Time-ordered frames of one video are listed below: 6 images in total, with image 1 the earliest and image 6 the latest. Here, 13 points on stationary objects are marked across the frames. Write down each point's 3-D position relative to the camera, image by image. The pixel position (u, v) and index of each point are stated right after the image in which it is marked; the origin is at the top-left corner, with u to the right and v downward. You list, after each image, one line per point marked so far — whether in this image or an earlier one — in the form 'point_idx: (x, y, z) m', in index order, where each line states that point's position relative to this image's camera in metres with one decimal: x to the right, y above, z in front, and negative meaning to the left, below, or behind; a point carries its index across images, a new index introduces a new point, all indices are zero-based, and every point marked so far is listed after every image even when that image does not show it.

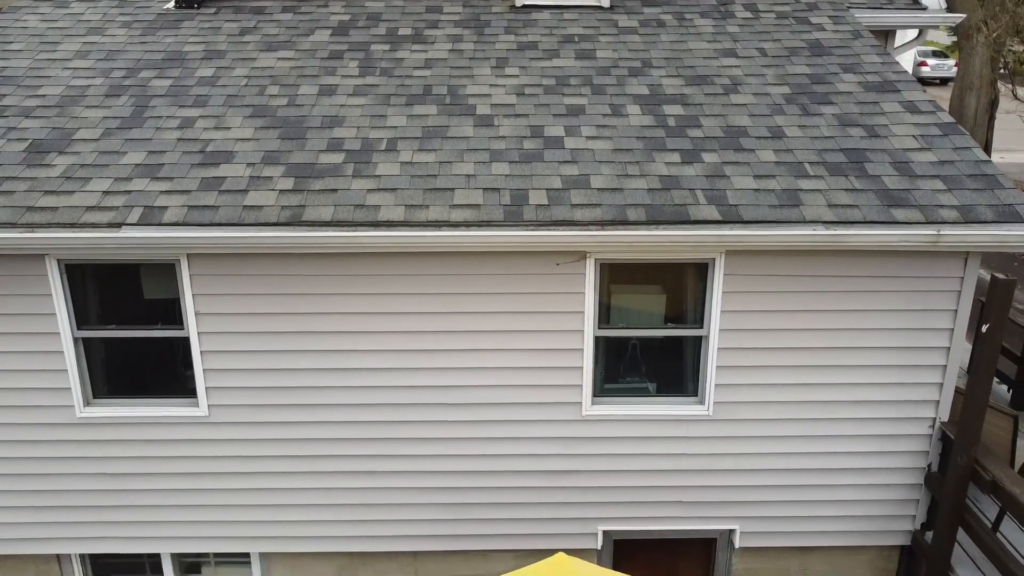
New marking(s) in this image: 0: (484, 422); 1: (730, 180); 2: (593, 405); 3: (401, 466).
0: (-0.2, -0.8, +4.5) m
1: (+1.2, +0.6, +4.3) m
2: (+0.5, -0.7, +4.5) m
3: (-0.6, -1.0, +4.6) m
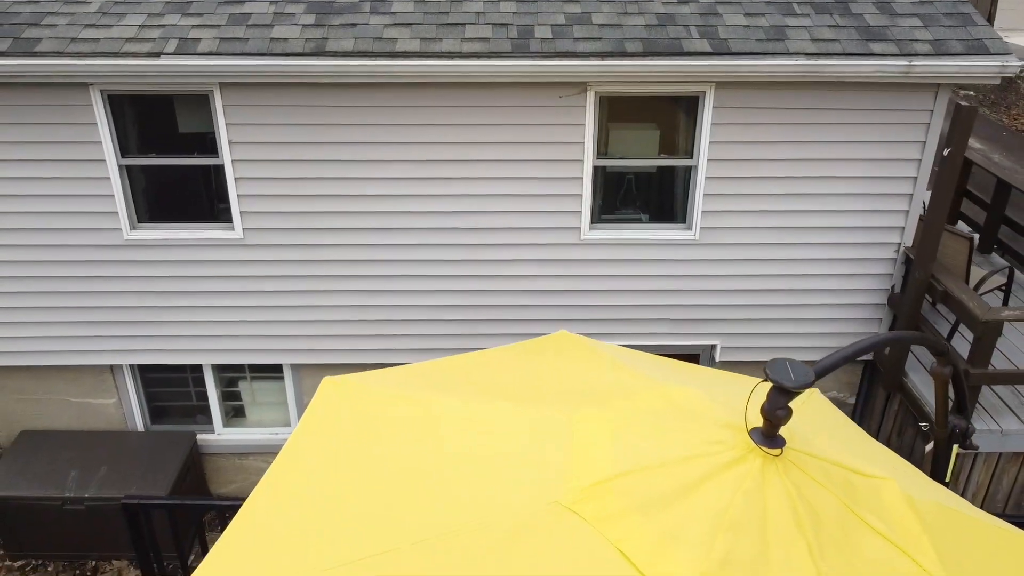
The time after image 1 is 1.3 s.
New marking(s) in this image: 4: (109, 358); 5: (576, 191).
0: (-0.1, +0.3, +5.0) m
1: (+1.2, +1.5, +4.6) m
2: (+0.5, +0.4, +5.0) m
3: (-0.6, 0.0, +5.1) m
4: (-2.7, -0.5, +5.4) m
5: (+0.4, +0.6, +4.9) m
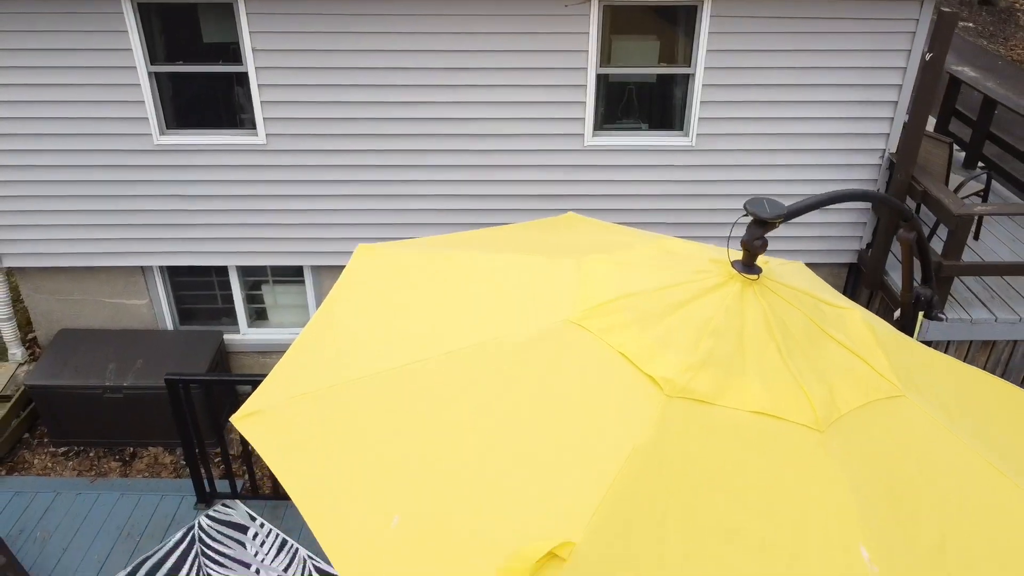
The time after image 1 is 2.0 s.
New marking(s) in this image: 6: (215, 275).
0: (-0.1, +0.9, +5.3) m
1: (+1.3, +2.2, +4.8) m
2: (+0.5, +1.0, +5.3) m
3: (-0.6, +0.7, +5.4) m
4: (-2.6, +0.2, +5.7) m
5: (+0.4, +1.2, +5.1) m
6: (-2.2, +0.1, +6.0) m
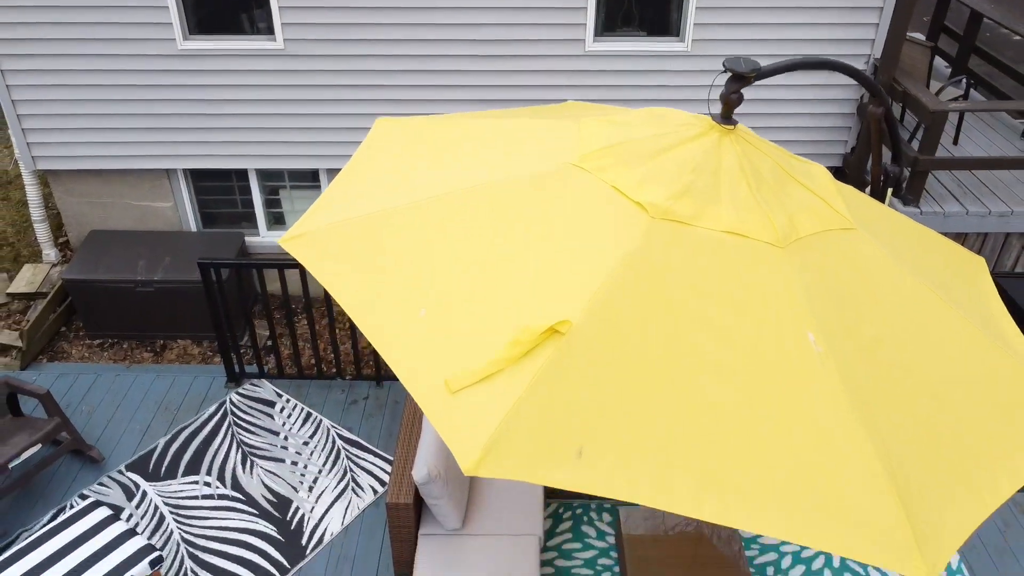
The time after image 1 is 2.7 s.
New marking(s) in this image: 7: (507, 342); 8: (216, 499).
0: (0.0, +1.6, +5.6) m
1: (+1.3, +2.8, +5.0) m
2: (+0.6, +1.7, +5.6) m
3: (-0.5, +1.4, +5.8) m
4: (-2.6, +0.9, +6.1) m
5: (+0.5, +1.9, +5.4) m
6: (-2.2, +0.9, +6.4) m
7: (0.0, -0.2, +2.2) m
8: (-1.7, -1.2, +4.6) m
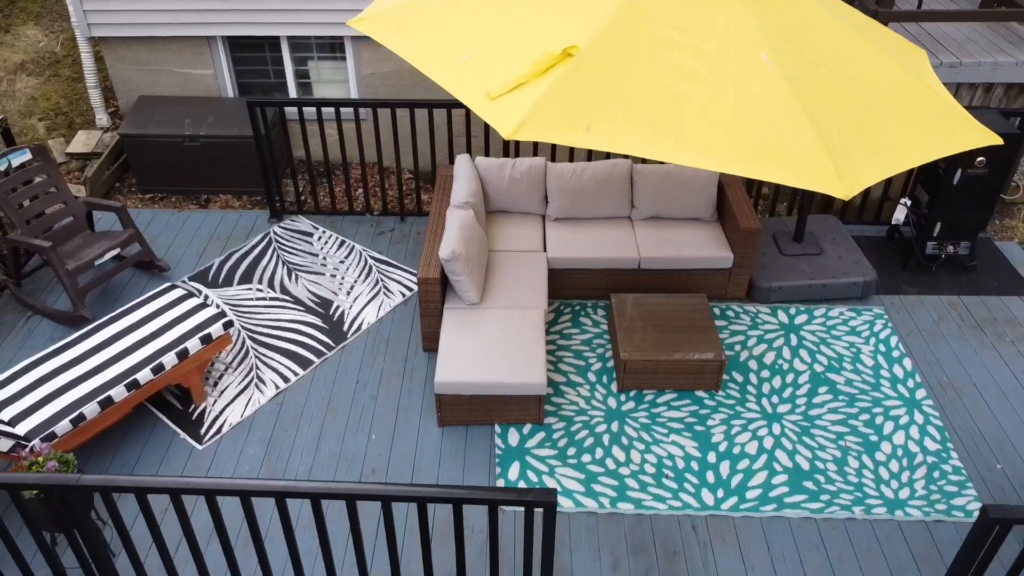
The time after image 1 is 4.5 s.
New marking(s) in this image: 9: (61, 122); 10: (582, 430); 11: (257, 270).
0: (0.0, +2.8, +6.2) m
1: (+1.3, +4.0, +5.6) m
2: (+0.6, +2.9, +6.2) m
3: (-0.5, +2.6, +6.4) m
4: (-2.6, +2.2, +6.7) m
5: (+0.5, +3.1, +6.0) m
6: (-2.1, +2.1, +7.1) m
7: (+0.1, +0.8, +3.0) m
8: (-1.6, -0.1, +5.4) m
9: (-4.1, +1.5, +7.3) m
10: (+0.4, -0.8, +4.5) m
11: (-1.8, +0.1, +5.7) m
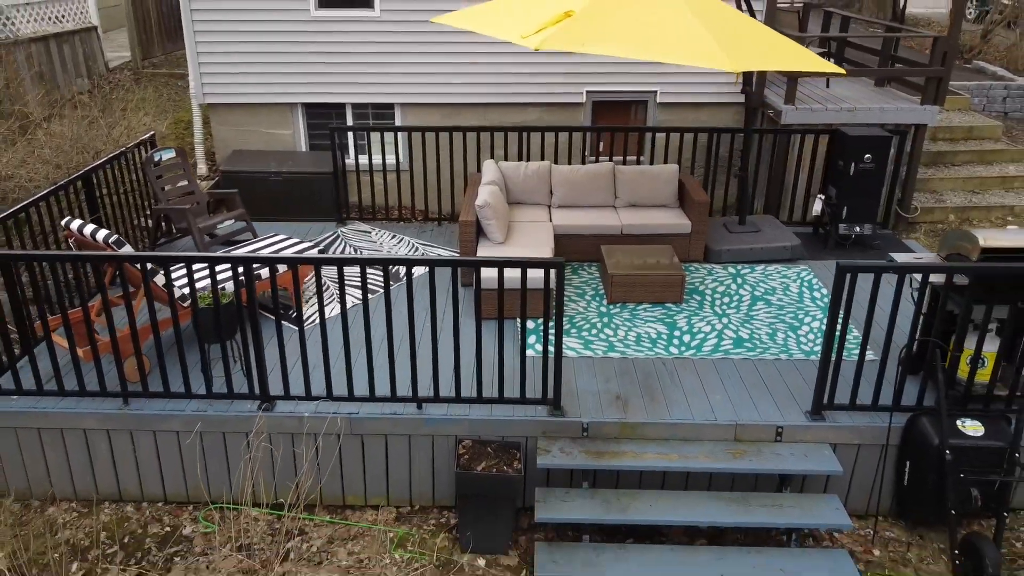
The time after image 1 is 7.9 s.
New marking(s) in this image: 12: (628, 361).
0: (+0.1, +2.8, +8.6) m
1: (+1.5, +4.1, +8.3) m
2: (+0.7, +2.9, +8.6) m
3: (-0.4, +2.6, +8.7) m
4: (-2.4, +2.1, +8.9) m
5: (+0.6, +3.2, +8.5) m
6: (-2.0, +2.0, +9.2) m
7: (+0.2, +1.7, +5.0) m
8: (-1.5, +0.2, +7.1) m
9: (-4.0, +1.3, +9.3) m
10: (+0.5, -0.3, +6.1) m
11: (-1.7, +0.4, +7.4) m
12: (+0.8, -0.5, +5.5) m
